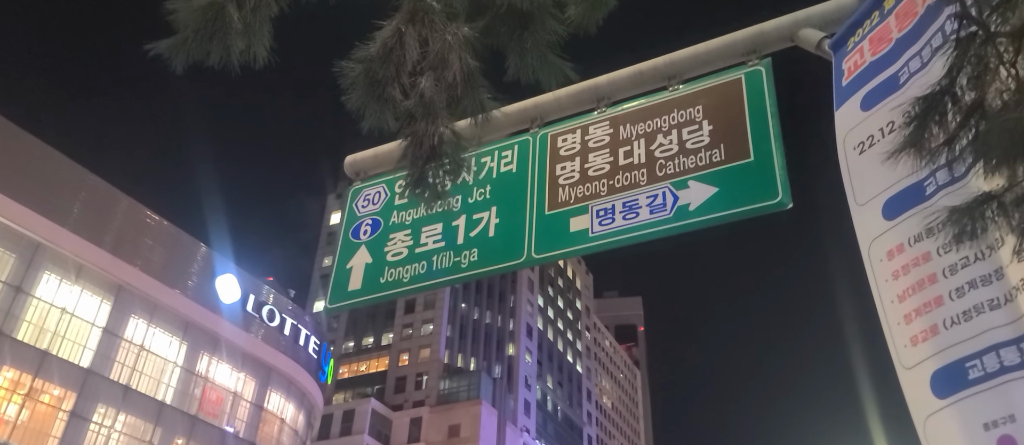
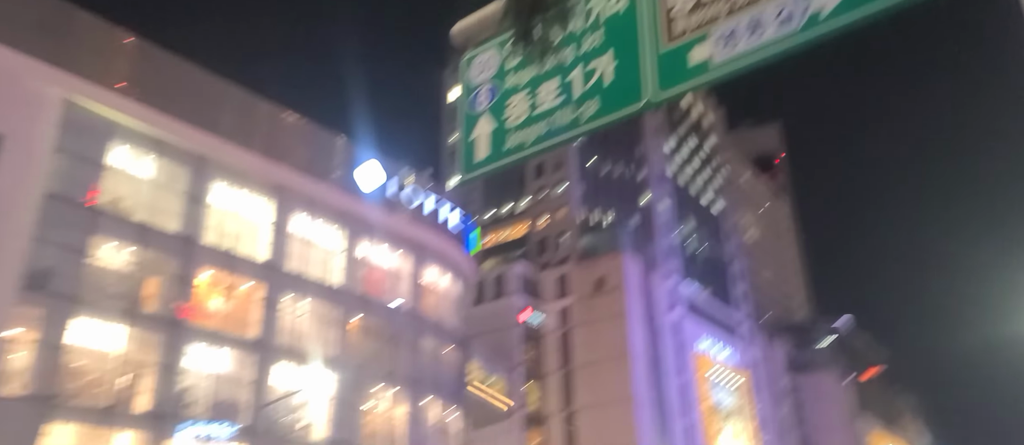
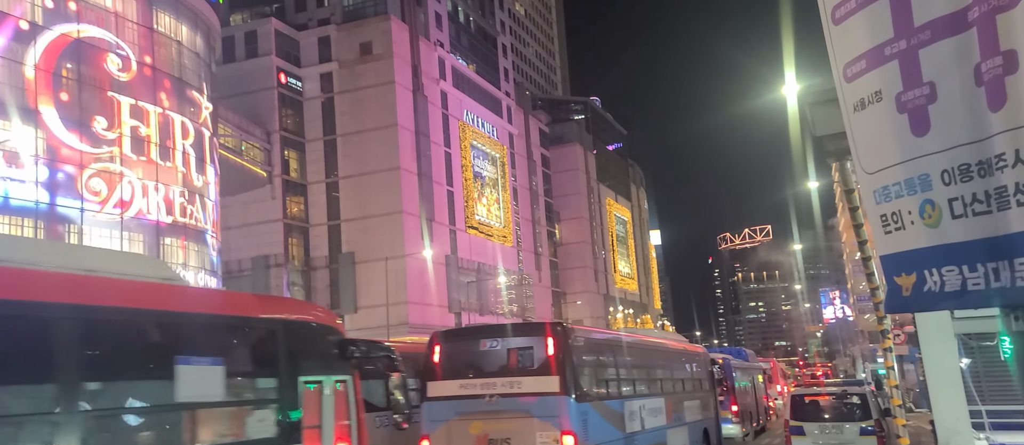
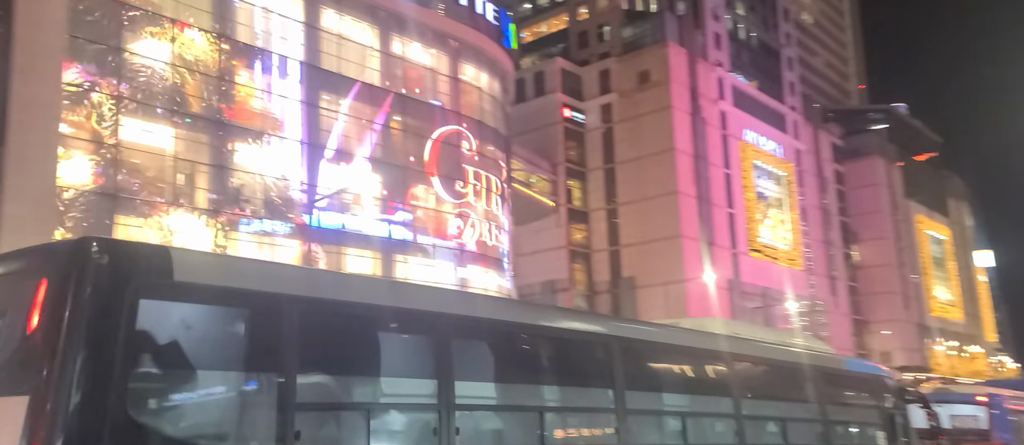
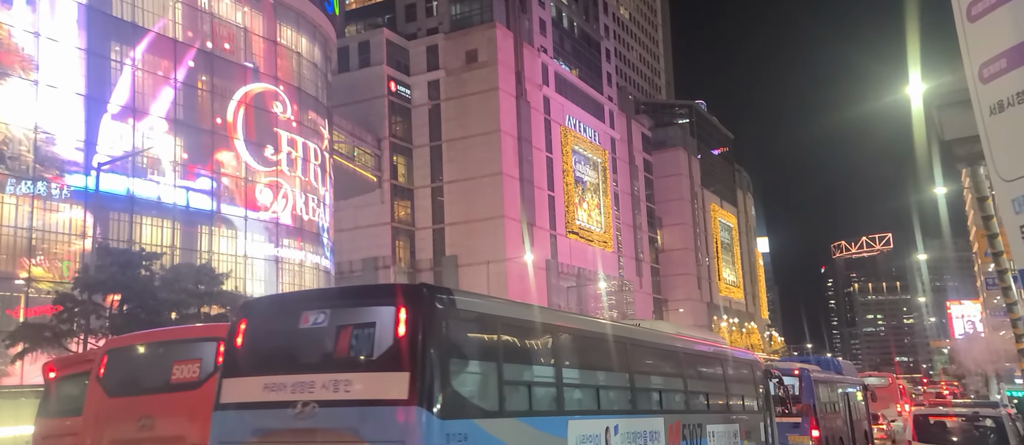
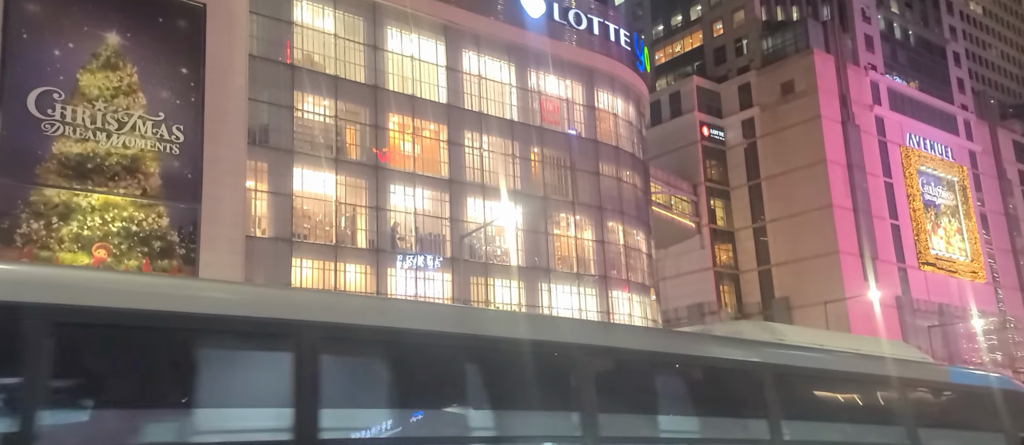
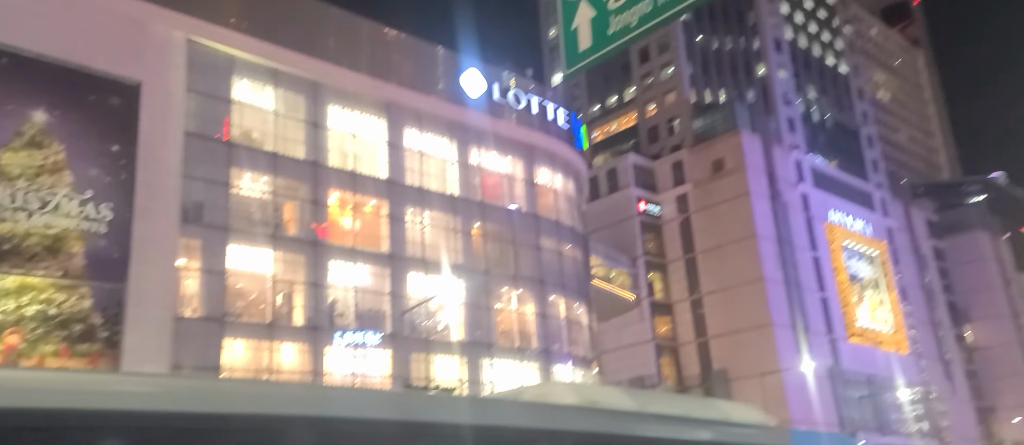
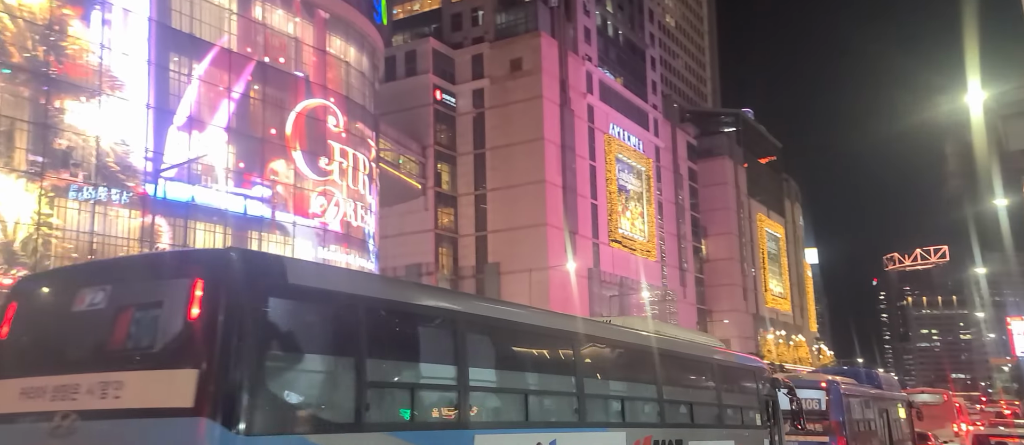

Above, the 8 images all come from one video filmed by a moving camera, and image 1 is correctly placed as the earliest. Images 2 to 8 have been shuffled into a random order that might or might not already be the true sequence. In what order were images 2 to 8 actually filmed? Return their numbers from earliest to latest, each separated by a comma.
2, 7, 6, 4, 8, 5, 3
